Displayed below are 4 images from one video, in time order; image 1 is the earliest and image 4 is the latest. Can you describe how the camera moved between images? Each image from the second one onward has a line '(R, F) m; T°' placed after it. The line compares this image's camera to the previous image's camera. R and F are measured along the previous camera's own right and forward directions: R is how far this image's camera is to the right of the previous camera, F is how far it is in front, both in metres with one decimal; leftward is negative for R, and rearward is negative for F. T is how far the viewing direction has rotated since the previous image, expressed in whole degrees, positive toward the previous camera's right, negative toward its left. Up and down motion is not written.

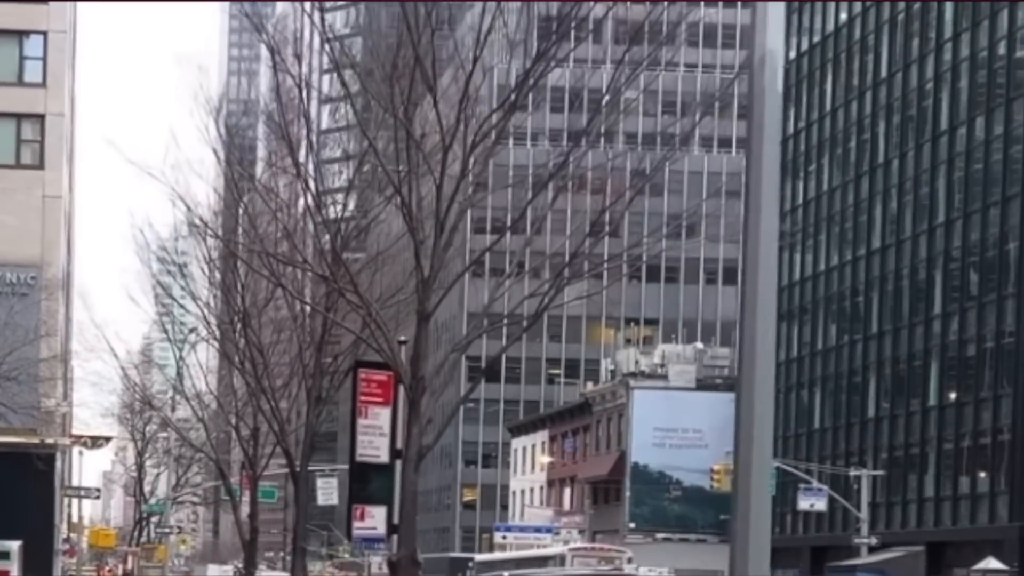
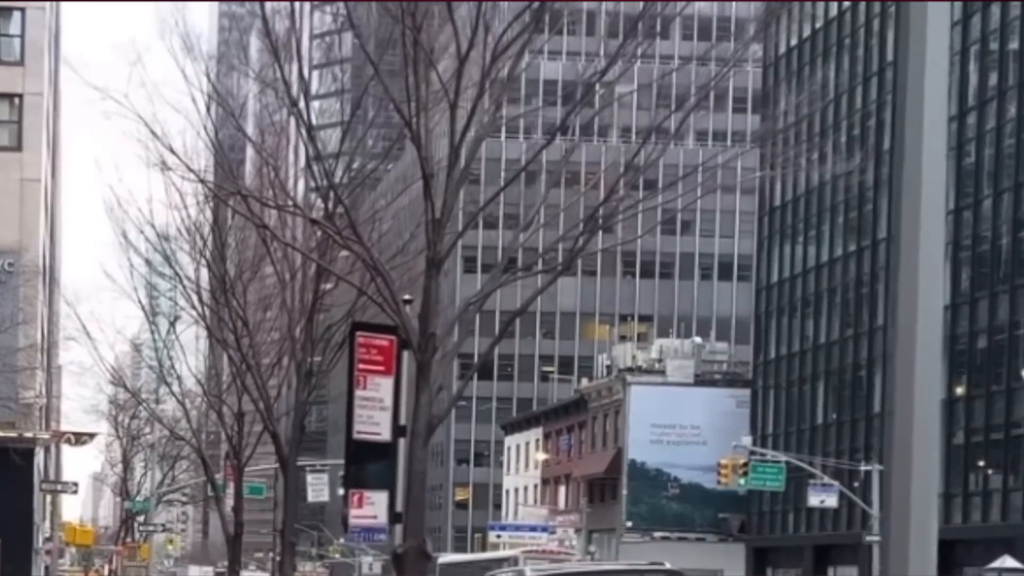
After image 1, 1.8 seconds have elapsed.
(-0.2, +1.6) m; 0°
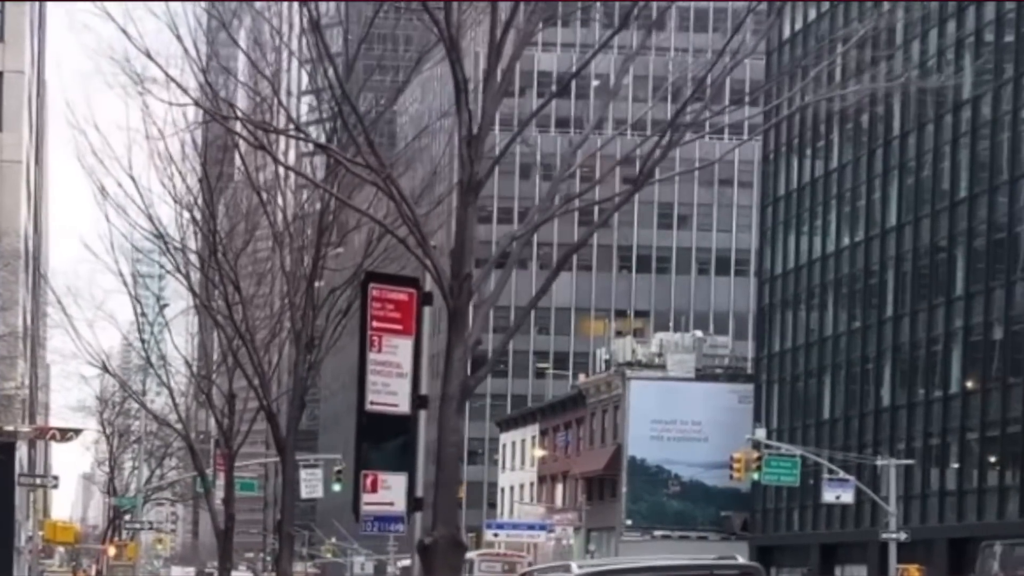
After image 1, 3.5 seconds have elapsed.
(-0.3, +1.6) m; 0°
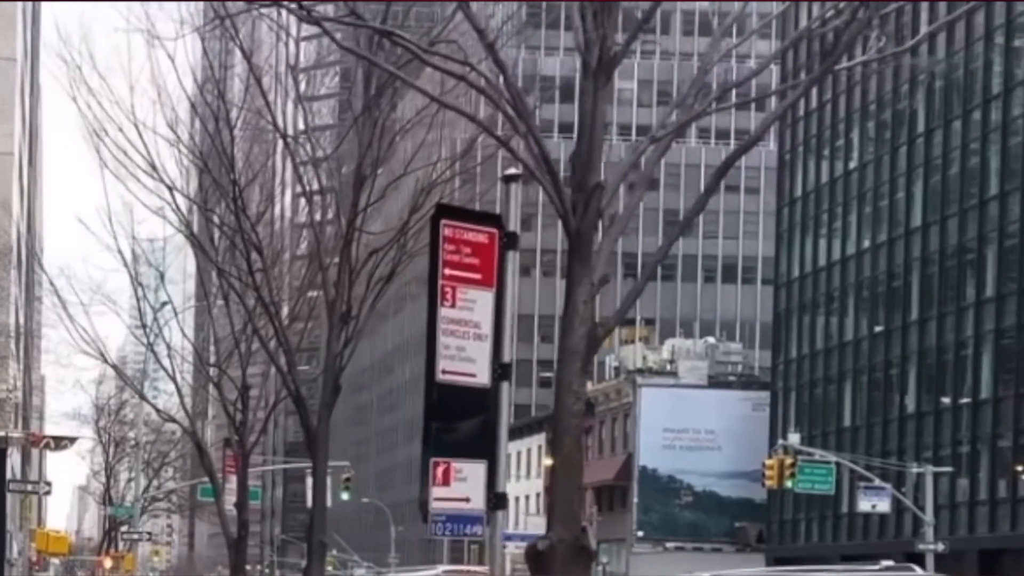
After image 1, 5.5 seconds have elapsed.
(-0.5, +1.9) m; 0°
